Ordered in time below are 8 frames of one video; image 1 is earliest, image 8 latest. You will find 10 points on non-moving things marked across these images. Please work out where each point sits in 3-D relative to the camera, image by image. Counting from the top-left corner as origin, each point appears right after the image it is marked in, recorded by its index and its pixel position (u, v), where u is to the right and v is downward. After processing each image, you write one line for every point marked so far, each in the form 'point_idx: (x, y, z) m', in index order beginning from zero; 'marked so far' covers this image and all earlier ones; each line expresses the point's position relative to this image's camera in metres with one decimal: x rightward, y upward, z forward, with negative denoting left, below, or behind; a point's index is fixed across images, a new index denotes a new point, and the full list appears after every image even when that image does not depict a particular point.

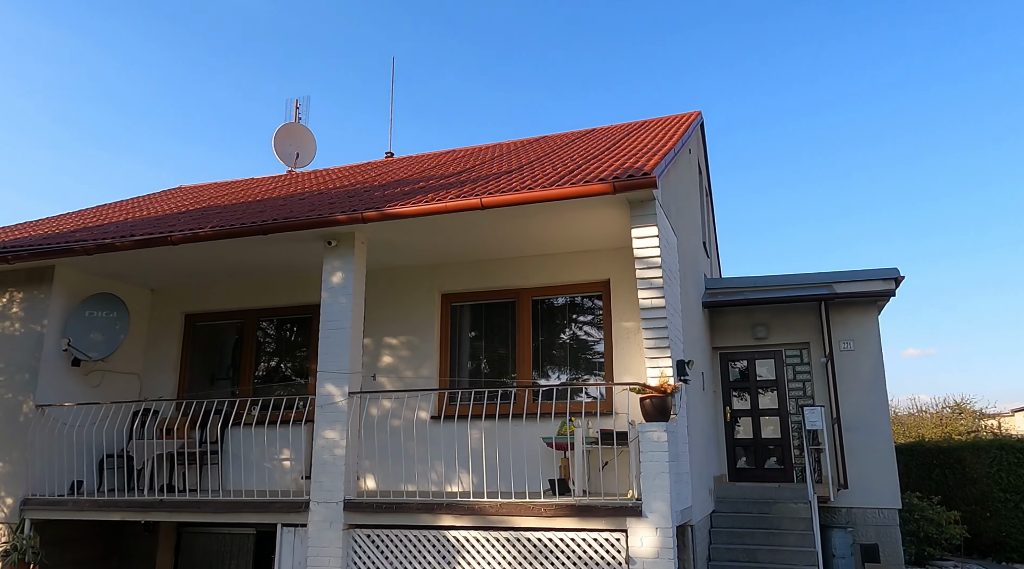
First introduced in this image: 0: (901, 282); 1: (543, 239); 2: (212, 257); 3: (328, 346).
0: (+5.2, 0.0, +10.5) m
1: (+0.3, +0.5, +8.0) m
2: (-3.3, +0.3, +8.8) m
3: (-1.7, -0.6, +7.5) m
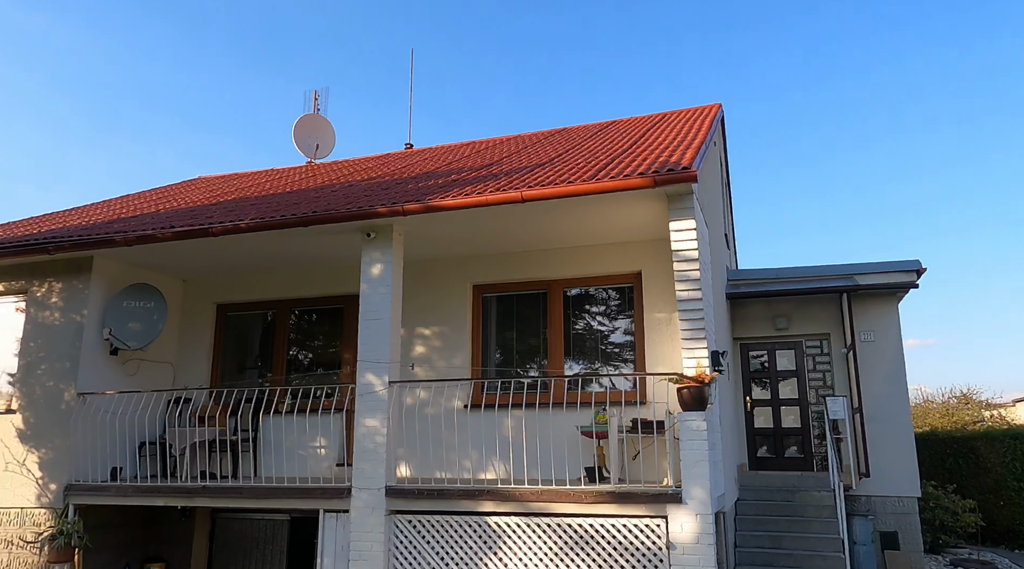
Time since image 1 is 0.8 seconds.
0: (+5.6, +0.1, +10.6) m
1: (+0.7, +0.6, +8.1) m
2: (-3.0, +0.4, +8.9) m
3: (-1.4, -0.5, +7.7) m
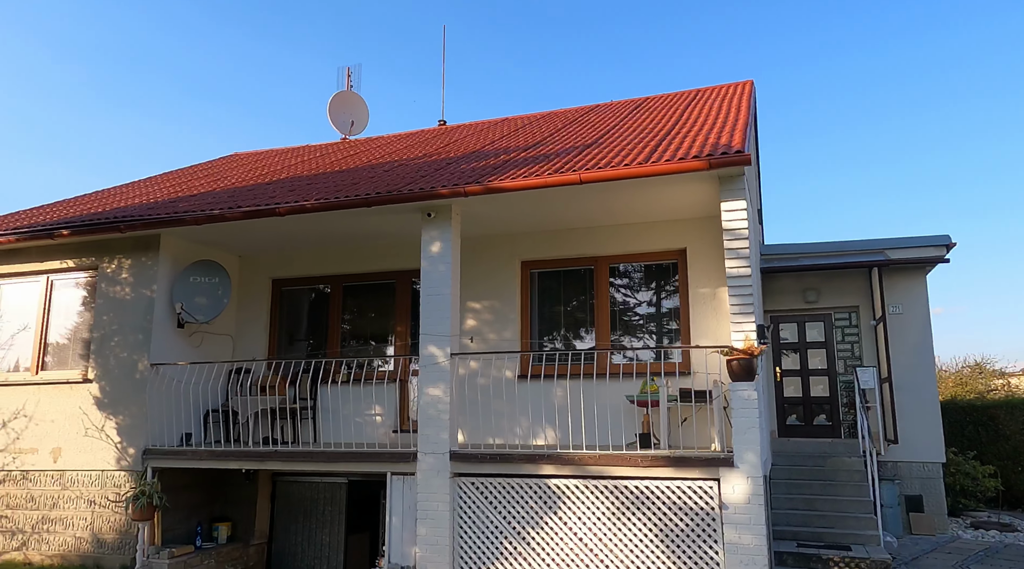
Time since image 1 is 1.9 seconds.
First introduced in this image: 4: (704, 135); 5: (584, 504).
0: (+6.1, +0.5, +11.0) m
1: (+1.3, +0.8, +8.5) m
2: (-2.4, +0.7, +9.4) m
3: (-0.8, -0.3, +8.1) m
4: (+2.1, +1.7, +8.6) m
5: (+0.7, -2.0, +7.3) m
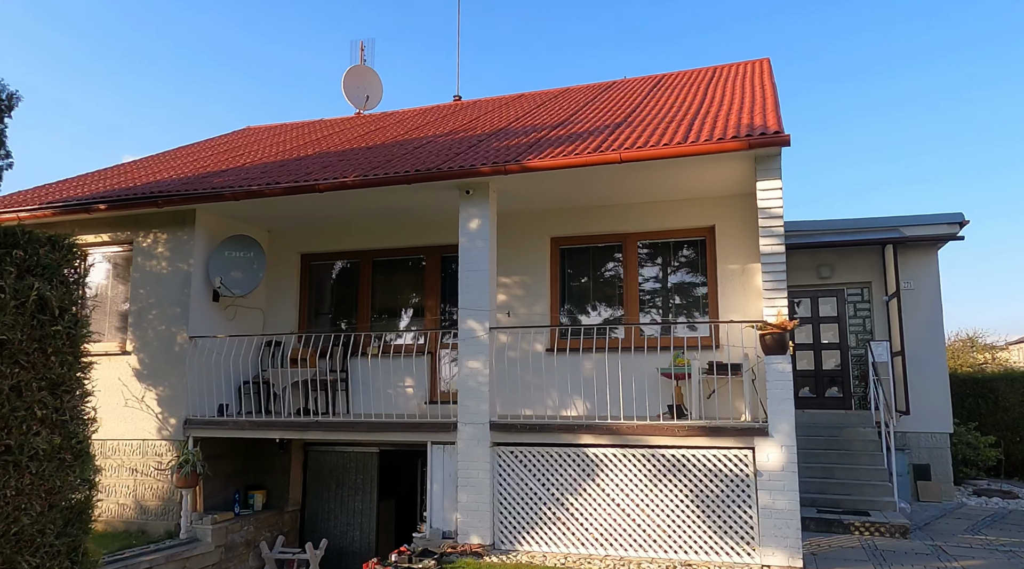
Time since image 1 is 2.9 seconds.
0: (+6.5, +0.8, +11.3) m
1: (+1.6, +1.1, +8.7) m
2: (-2.0, +1.0, +9.5) m
3: (-0.5, 0.0, +8.3) m
4: (+2.5, +1.9, +8.8) m
5: (+1.1, -1.8, +7.6) m
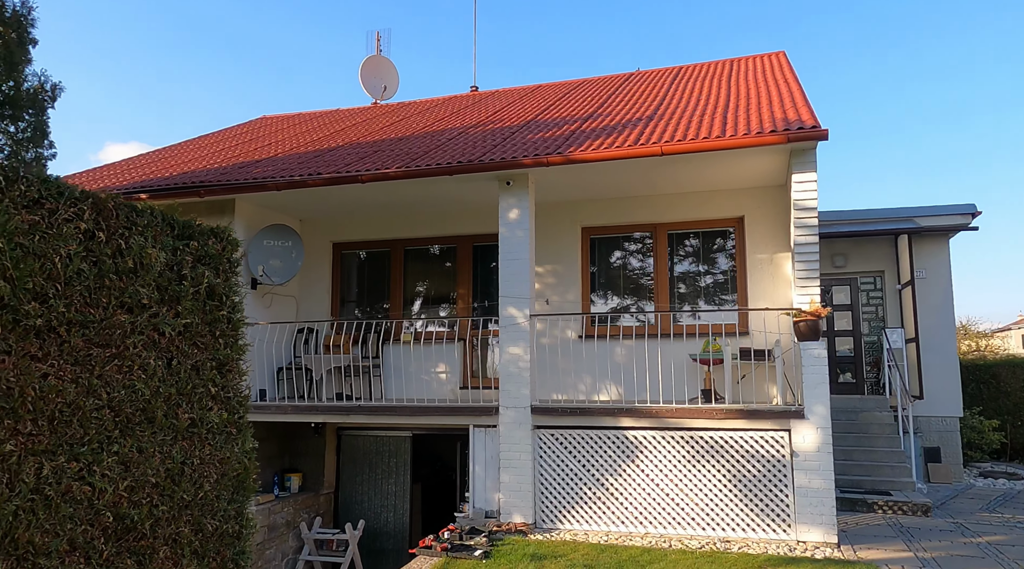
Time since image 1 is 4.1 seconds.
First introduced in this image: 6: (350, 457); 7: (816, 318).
0: (+6.9, +1.0, +11.6) m
1: (+2.1, +1.2, +9.0) m
2: (-1.6, +1.1, +9.8) m
3: (0.0, +0.1, +8.6) m
4: (+2.9, +2.1, +9.1) m
5: (+1.5, -1.7, +7.9) m
6: (-2.2, -2.3, +10.7) m
7: (+2.9, -0.3, +7.5) m
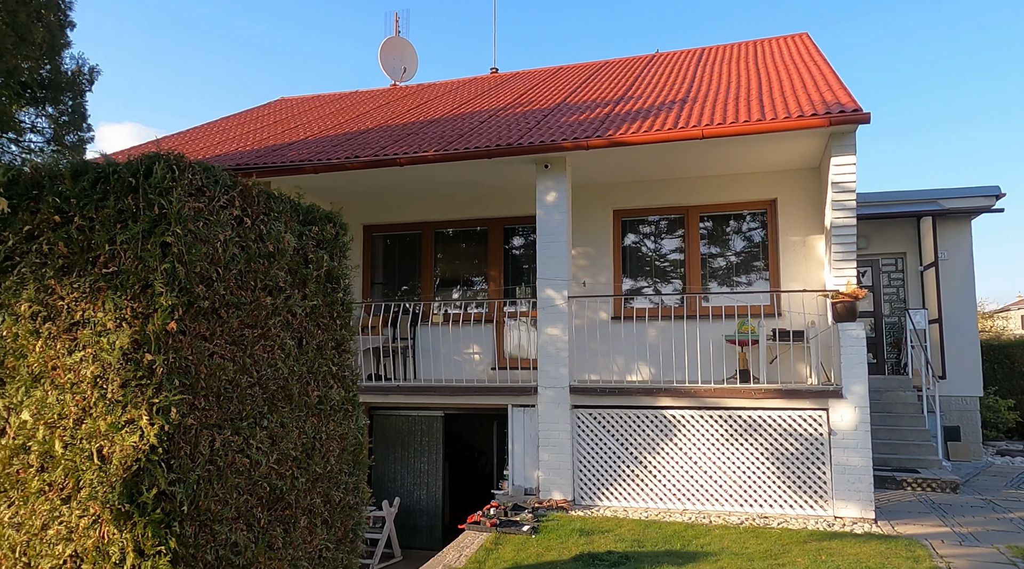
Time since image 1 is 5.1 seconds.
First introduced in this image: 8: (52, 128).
0: (+7.3, +1.3, +11.8) m
1: (+2.5, +1.4, +9.1) m
2: (-1.2, +1.4, +9.9) m
3: (+0.4, +0.3, +8.7) m
4: (+3.4, +2.3, +9.2) m
5: (+1.9, -1.5, +8.1) m
6: (-1.8, -2.1, +10.9) m
7: (+3.3, -0.1, +7.6) m
8: (-4.9, +1.6, +8.3) m
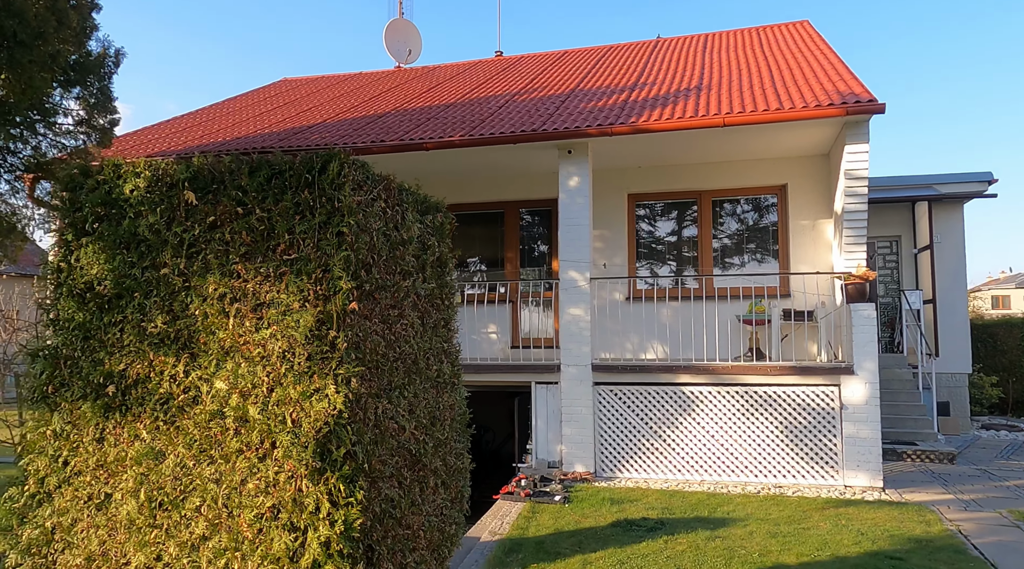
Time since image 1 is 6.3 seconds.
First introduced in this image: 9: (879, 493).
0: (+7.5, +1.5, +12.2) m
1: (+2.7, +1.6, +9.5) m
2: (-1.0, +1.6, +10.1) m
3: (+0.7, +0.5, +9.1) m
4: (+3.6, +2.5, +9.5) m
5: (+2.2, -1.3, +8.5) m
6: (-1.6, -1.8, +11.2) m
7: (+3.6, 0.0, +8.0) m
8: (-4.6, +1.8, +8.4) m
9: (+3.6, -2.0, +7.7) m
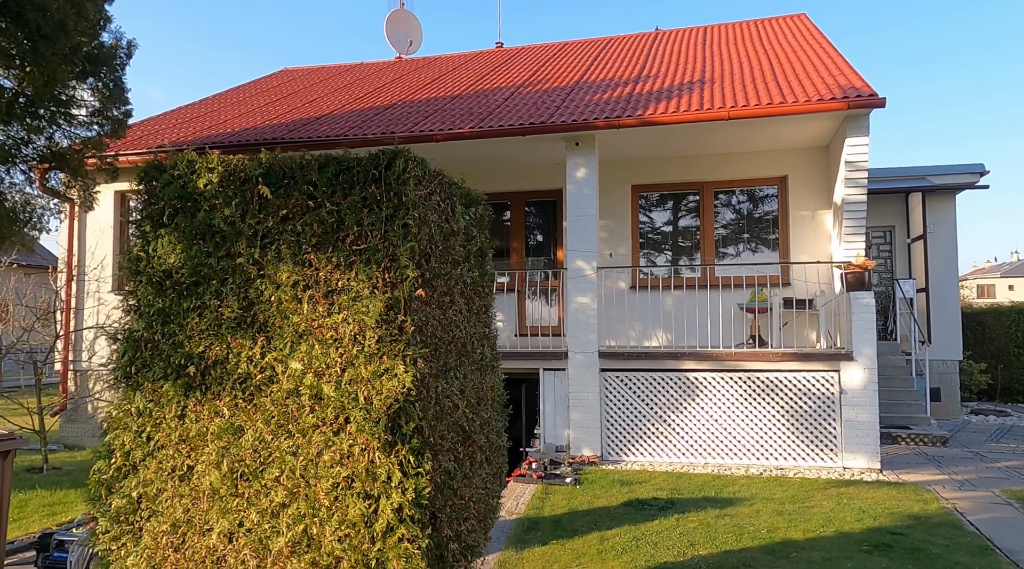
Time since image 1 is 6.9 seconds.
0: (+7.5, +1.7, +12.5) m
1: (+2.8, +1.8, +9.7) m
2: (-0.9, +1.7, +10.3) m
3: (+0.8, +0.7, +9.3) m
4: (+3.7, +2.6, +9.8) m
5: (+2.3, -1.2, +8.8) m
6: (-1.5, -1.7, +11.4) m
7: (+3.7, +0.1, +8.3) m
8: (-4.5, +2.0, +8.6) m
9: (+3.7, -1.9, +8.0) m
